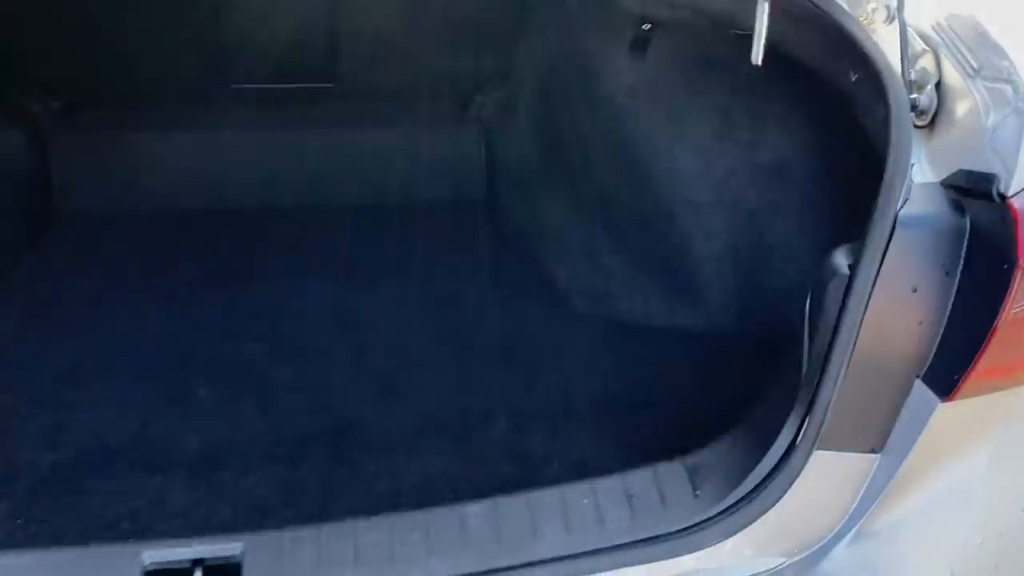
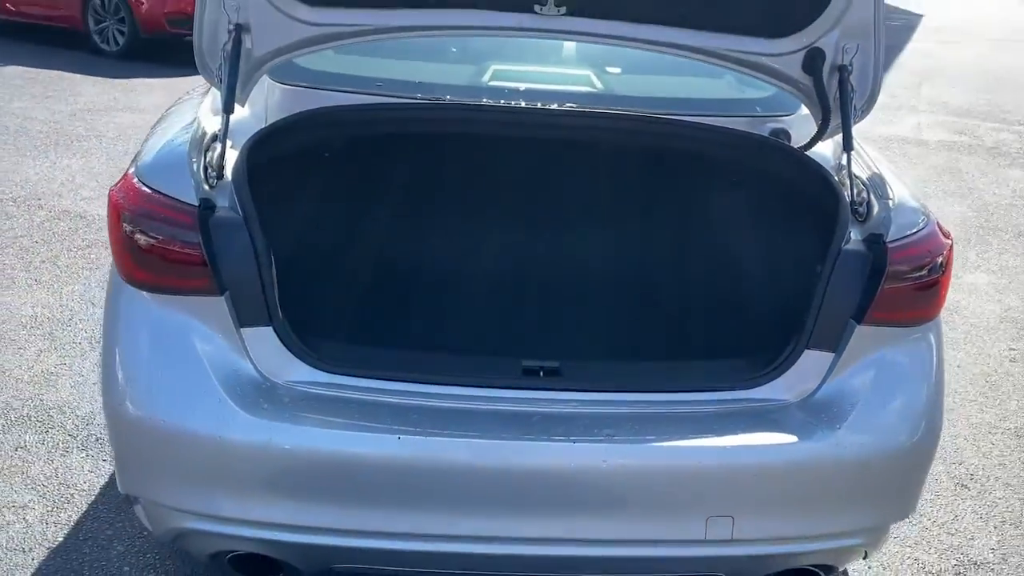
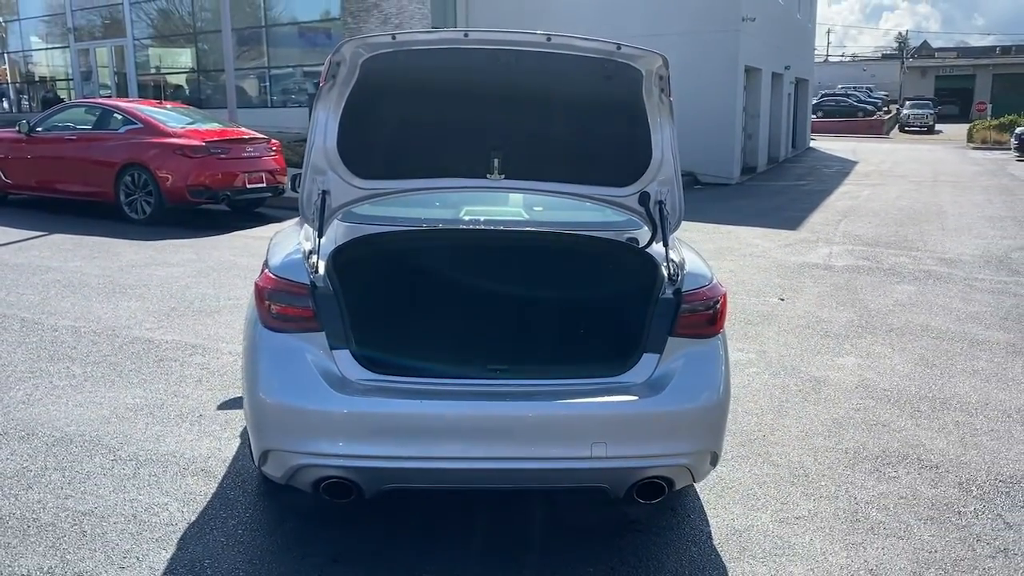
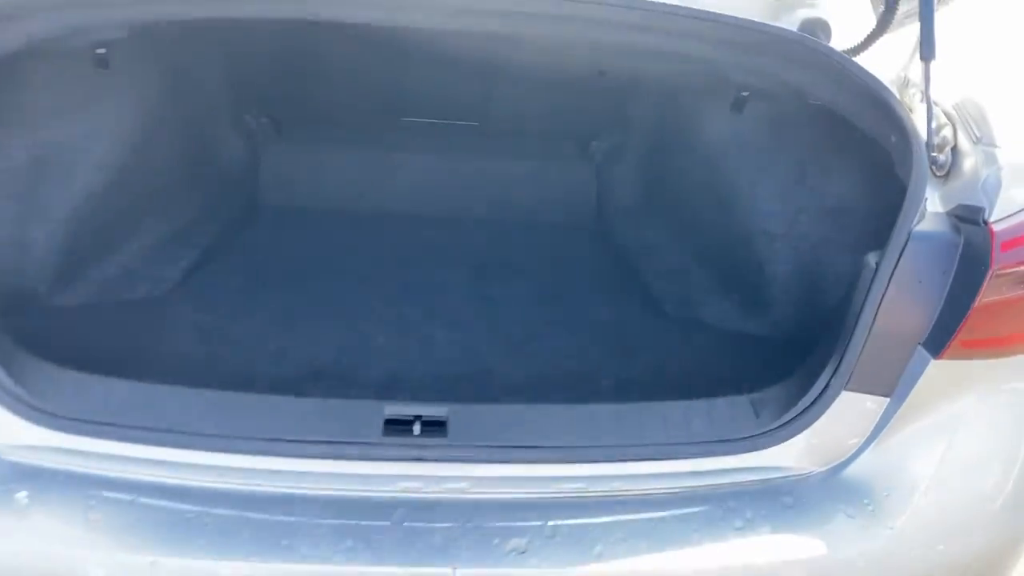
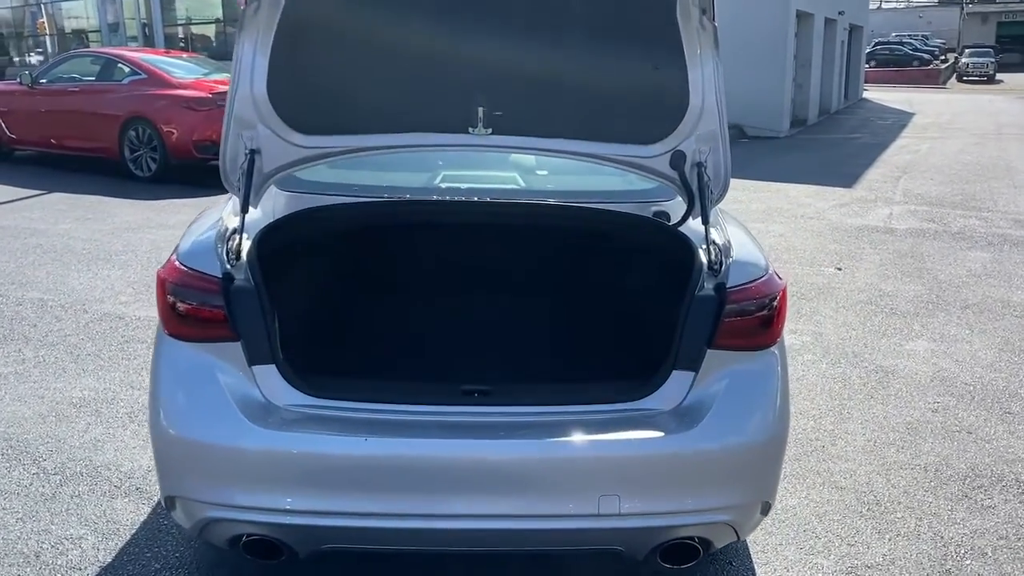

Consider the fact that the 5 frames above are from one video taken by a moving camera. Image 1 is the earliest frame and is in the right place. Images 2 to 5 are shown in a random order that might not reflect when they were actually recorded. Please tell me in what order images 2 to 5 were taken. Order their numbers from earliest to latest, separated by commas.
4, 2, 3, 5
